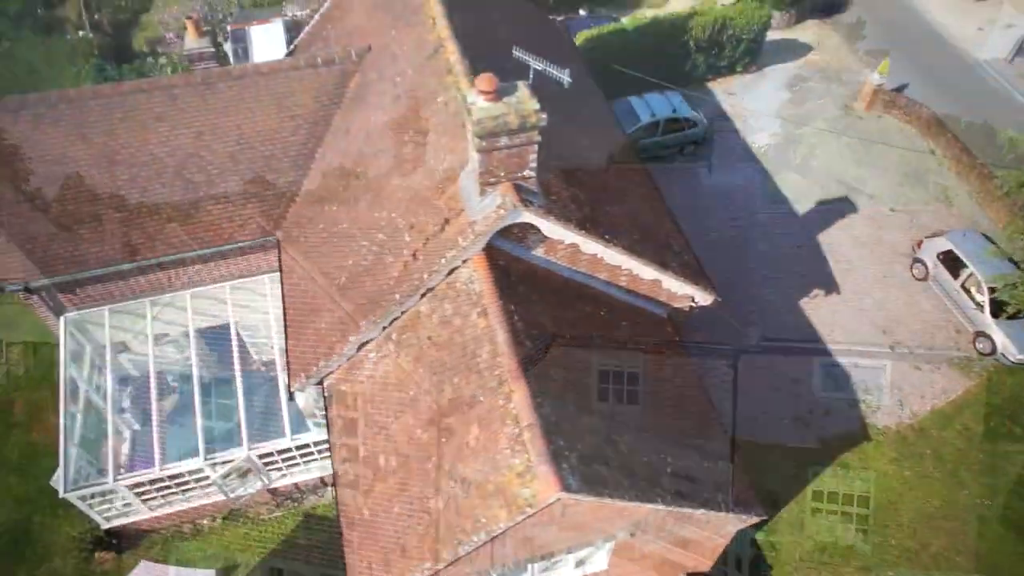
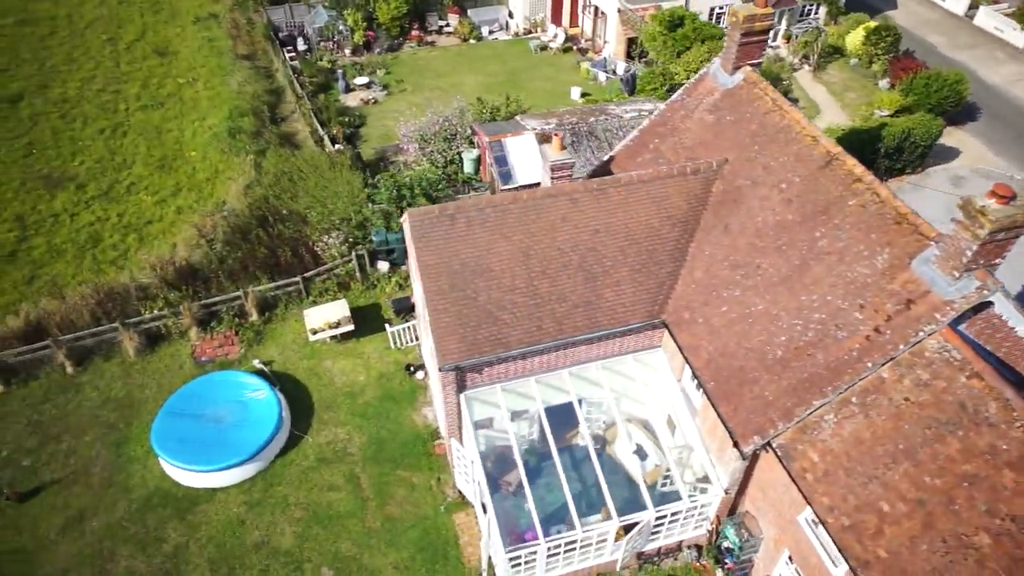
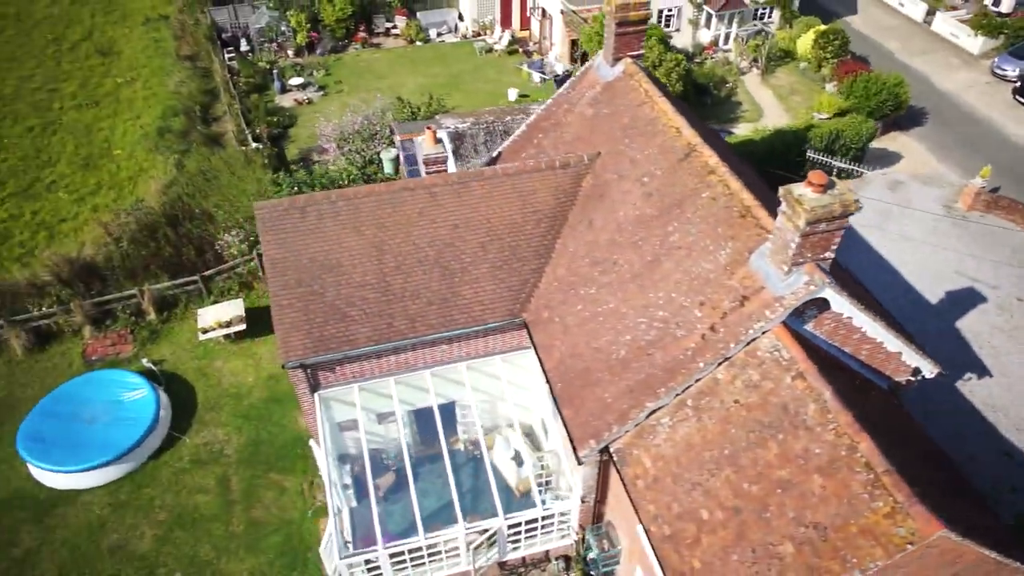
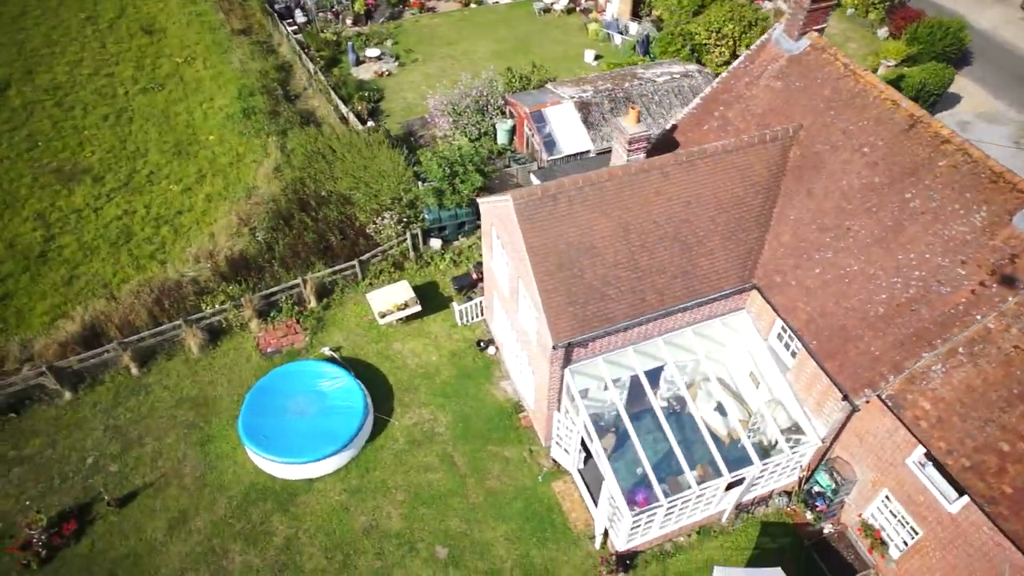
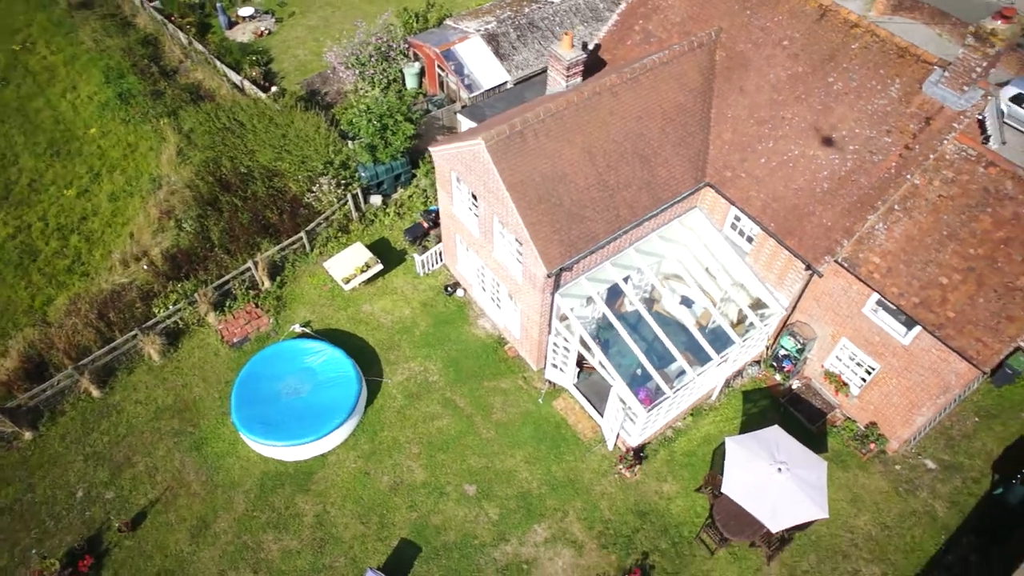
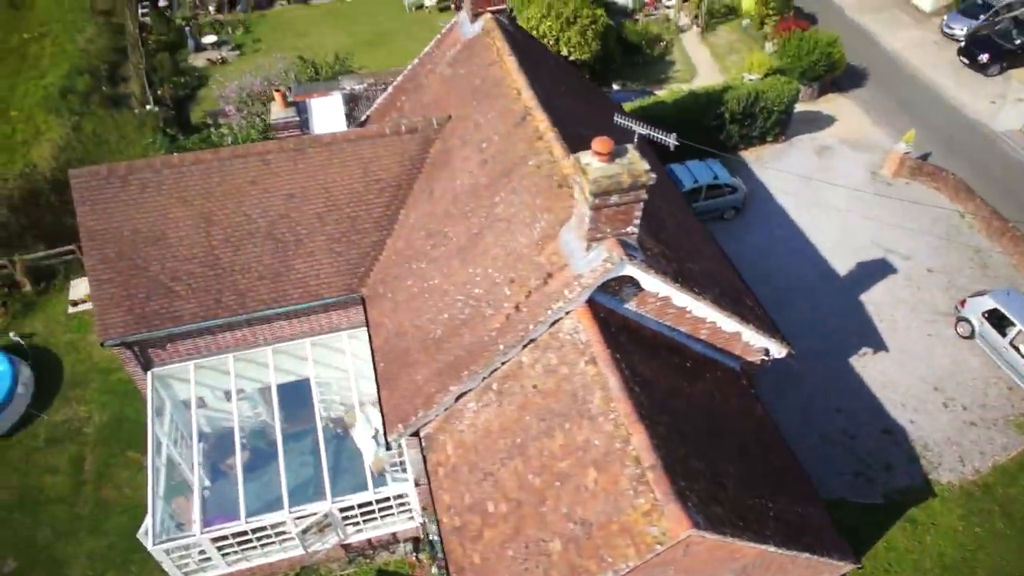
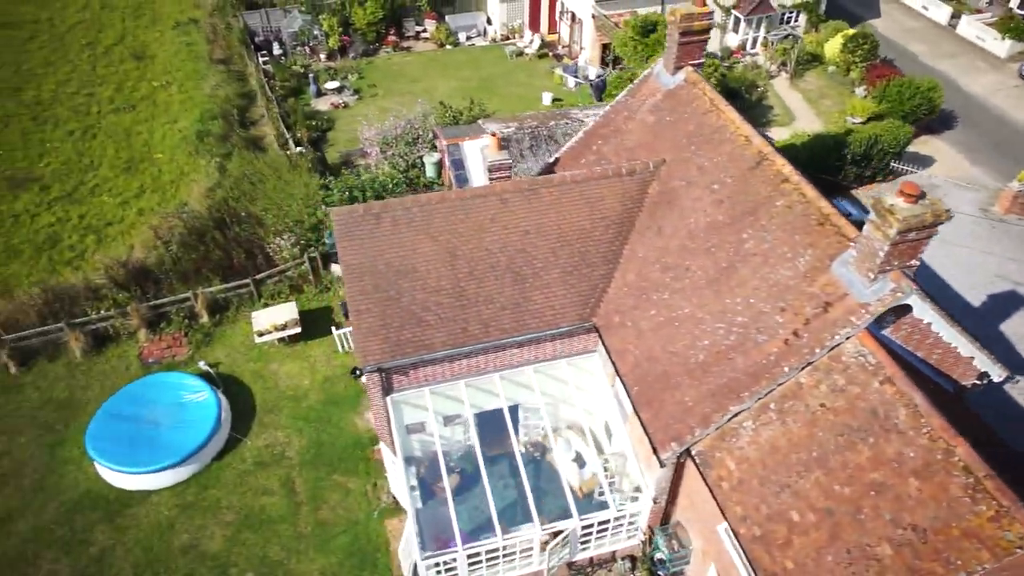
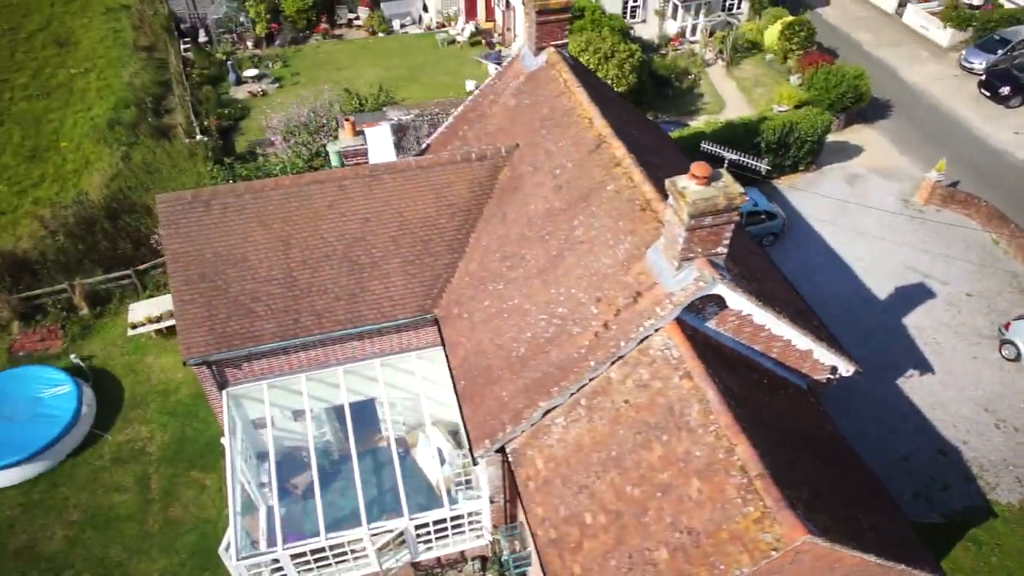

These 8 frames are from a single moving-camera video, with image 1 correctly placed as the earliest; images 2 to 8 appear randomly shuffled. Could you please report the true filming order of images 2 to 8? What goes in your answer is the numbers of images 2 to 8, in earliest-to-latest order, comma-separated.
6, 8, 3, 7, 2, 4, 5
